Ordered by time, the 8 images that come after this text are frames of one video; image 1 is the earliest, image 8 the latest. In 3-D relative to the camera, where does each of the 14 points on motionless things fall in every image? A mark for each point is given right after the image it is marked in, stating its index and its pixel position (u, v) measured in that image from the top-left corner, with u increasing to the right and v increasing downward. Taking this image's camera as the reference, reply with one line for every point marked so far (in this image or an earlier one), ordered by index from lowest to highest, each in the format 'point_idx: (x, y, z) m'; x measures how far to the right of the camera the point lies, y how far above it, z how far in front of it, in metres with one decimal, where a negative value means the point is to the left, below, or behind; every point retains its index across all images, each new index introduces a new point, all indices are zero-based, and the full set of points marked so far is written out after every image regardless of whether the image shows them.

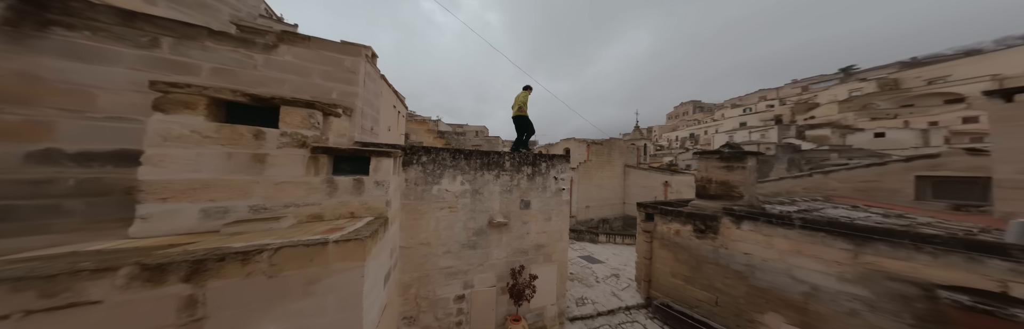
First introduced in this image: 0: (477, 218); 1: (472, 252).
0: (-0.6, -1.0, +3.6) m
1: (-0.6, -1.6, +3.6) m
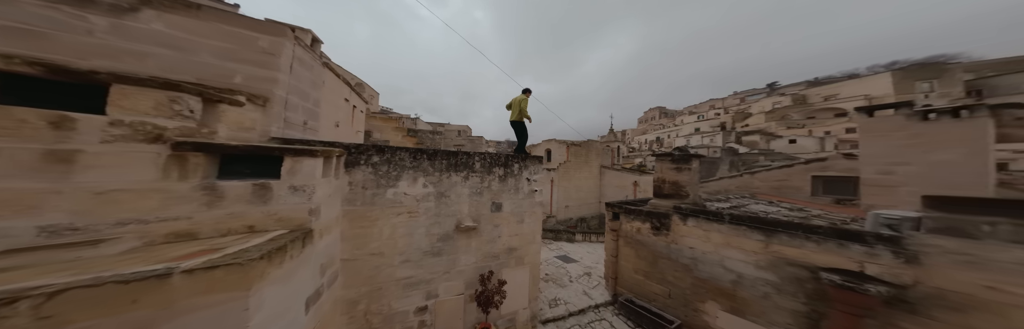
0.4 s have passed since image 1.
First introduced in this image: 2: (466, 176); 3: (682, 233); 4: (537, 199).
0: (-1.1, -1.0, +3.5) m
1: (-1.2, -1.6, +3.4) m
2: (-0.6, -0.2, +3.7) m
3: (+4.1, -1.7, +4.8) m
4: (+0.8, -0.8, +4.7) m
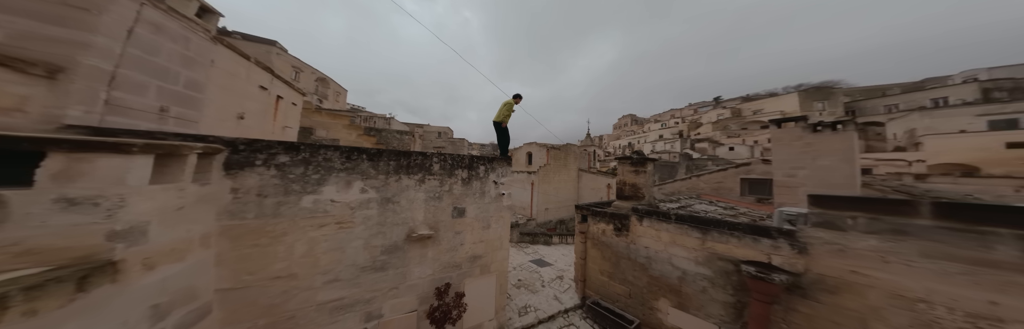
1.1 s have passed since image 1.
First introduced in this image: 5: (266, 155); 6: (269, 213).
0: (-1.8, -1.1, +3.1) m
1: (-1.9, -1.7, +3.1) m
2: (-1.3, -0.3, +3.4) m
3: (+3.2, -1.8, +5.0) m
4: (-0.1, -0.9, +4.6) m
5: (-2.5, +0.1, +2.2) m
6: (-2.6, -0.5, +2.2) m
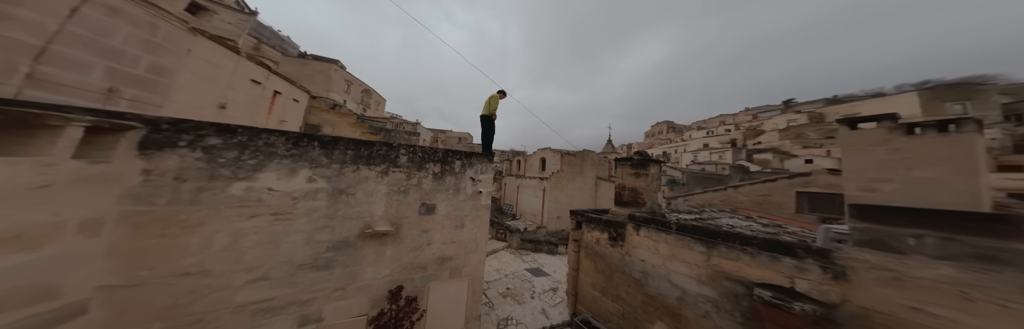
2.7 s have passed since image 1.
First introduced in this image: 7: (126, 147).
0: (-2.5, -0.9, +2.9) m
1: (-2.6, -1.5, +2.8) m
2: (-2.0, -0.1, +3.2) m
3: (+2.7, -1.8, +4.4) m
4: (-0.6, -0.8, +4.2) m
5: (-3.2, +0.3, +2.0) m
6: (-3.3, -0.3, +2.0) m
7: (-3.5, +0.2, +1.8) m
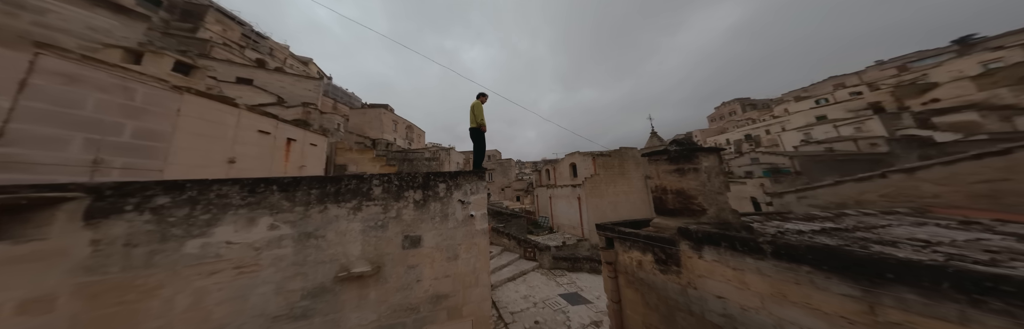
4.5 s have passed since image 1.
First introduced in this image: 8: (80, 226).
0: (-2.7, -1.5, +2.6) m
1: (-2.7, -2.1, +2.5) m
2: (-2.2, -0.6, +2.8) m
3: (+2.8, -1.6, +2.9) m
4: (-0.6, -1.1, +3.5) m
5: (-3.7, -0.4, +2.0) m
6: (-3.7, -1.0, +2.0) m
7: (-4.1, -0.5, +1.8) m
8: (-3.9, -0.6, +1.8) m
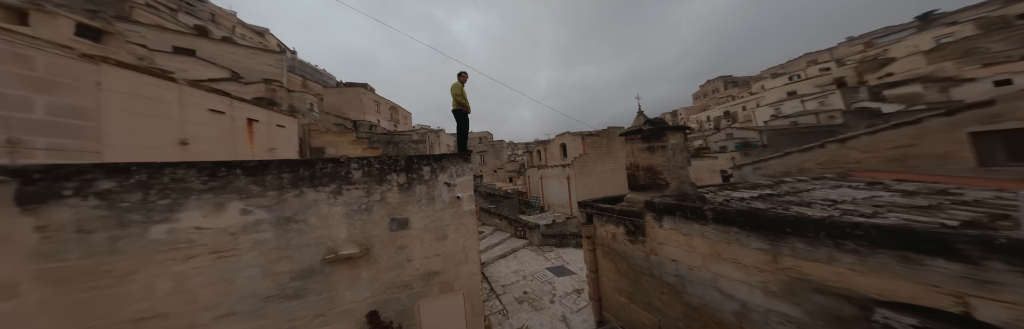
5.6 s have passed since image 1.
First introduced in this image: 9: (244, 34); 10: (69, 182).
0: (-2.9, -1.2, +2.7) m
1: (-2.9, -1.9, +2.6) m
2: (-2.5, -0.3, +2.8) m
3: (+2.5, -1.2, +3.3) m
4: (-0.9, -0.8, +3.6) m
5: (-4.0, -0.2, +1.9) m
6: (-3.9, -0.8, +1.9) m
7: (-4.3, -0.4, +1.7) m
8: (-4.1, -0.4, +1.7) m
9: (-25.1, +12.2, +18.4) m
10: (-4.0, -0.2, +1.8) m
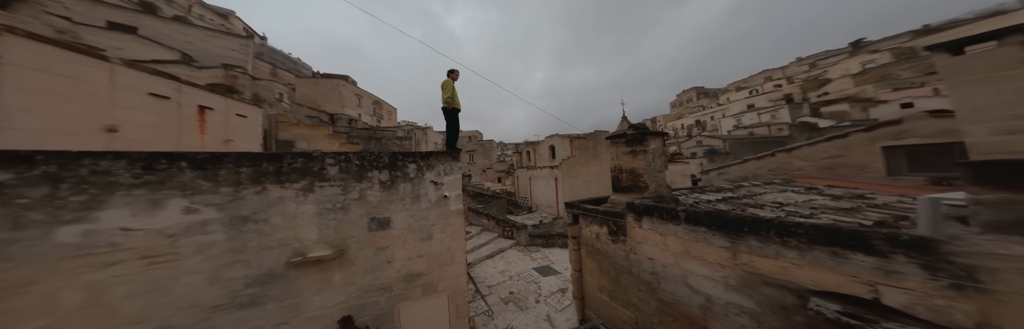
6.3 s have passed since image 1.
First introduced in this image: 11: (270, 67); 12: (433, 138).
0: (-3.1, -1.2, +2.4) m
1: (-3.1, -1.8, +2.4) m
2: (-2.7, -0.3, +2.6) m
3: (+2.3, -1.3, +3.5) m
4: (-1.2, -0.7, +3.6) m
5: (-4.1, -0.1, +1.6) m
6: (-4.0, -0.8, +1.6) m
7: (-4.4, -0.3, +1.4) m
8: (-4.2, -0.4, +1.4) m
9: (-26.1, +12.7, +16.6) m
10: (-4.1, -0.1, +1.5) m
11: (-20.4, +8.2, +16.6) m
12: (-6.7, +2.2, +16.5) m
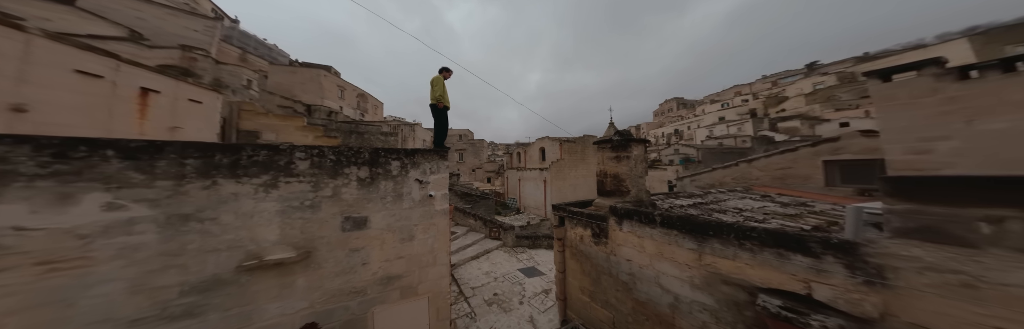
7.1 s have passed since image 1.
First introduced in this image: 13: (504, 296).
0: (-3.4, -1.1, +2.2) m
1: (-3.4, -1.7, +2.2) m
2: (-2.9, -0.2, +2.4) m
3: (+1.9, -1.3, +3.6) m
4: (-1.5, -0.7, +3.4) m
5: (-4.2, 0.0, +1.3) m
6: (-4.2, -0.6, +1.3) m
7: (-4.5, -0.2, +1.1) m
8: (-4.4, -0.2, +1.0) m
9: (-26.8, +13.4, +14.9) m
10: (-4.3, 0.0, +1.2) m
11: (-21.2, +8.8, +15.2) m
12: (-7.8, +2.4, +16.0) m
13: (-0.4, -3.7, +5.8) m
